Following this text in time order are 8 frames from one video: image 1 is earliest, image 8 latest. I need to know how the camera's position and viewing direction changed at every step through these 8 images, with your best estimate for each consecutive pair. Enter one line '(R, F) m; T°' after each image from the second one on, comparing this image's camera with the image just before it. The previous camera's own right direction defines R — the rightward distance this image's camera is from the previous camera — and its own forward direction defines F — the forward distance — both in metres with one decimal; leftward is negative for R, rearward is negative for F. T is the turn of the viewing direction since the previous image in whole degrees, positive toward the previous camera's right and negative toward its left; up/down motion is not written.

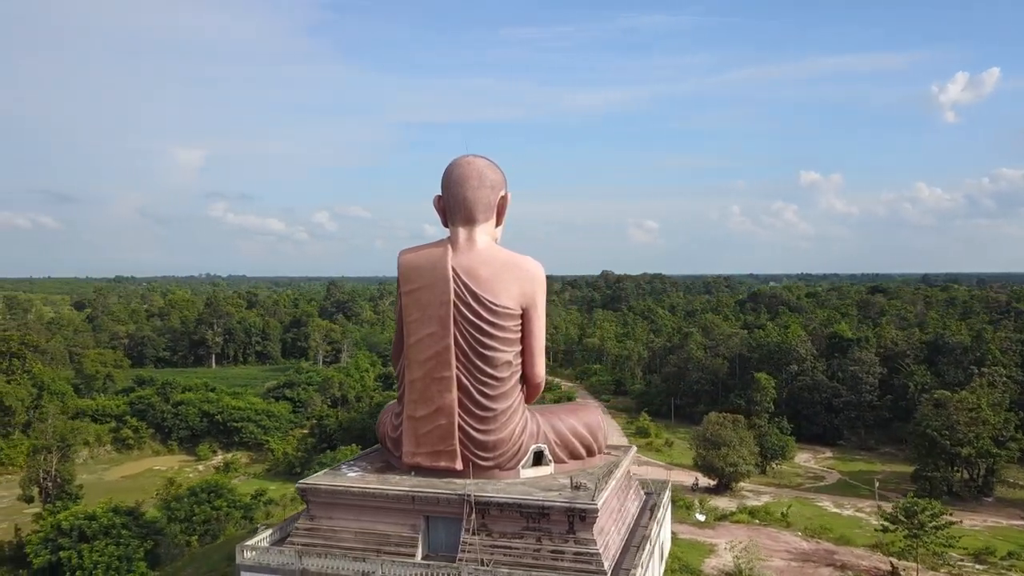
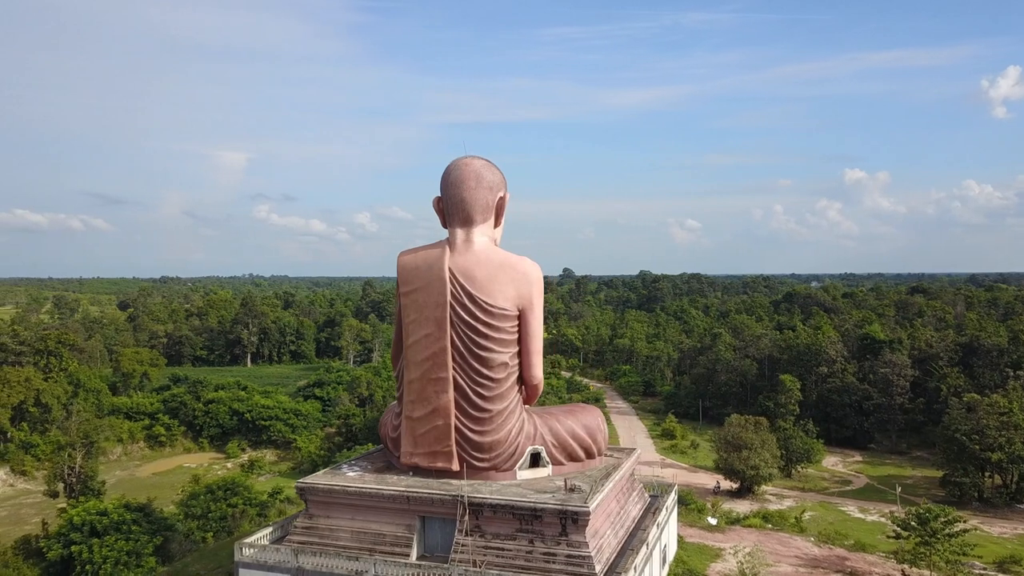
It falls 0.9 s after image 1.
(+0.4, 0.0) m; -2°
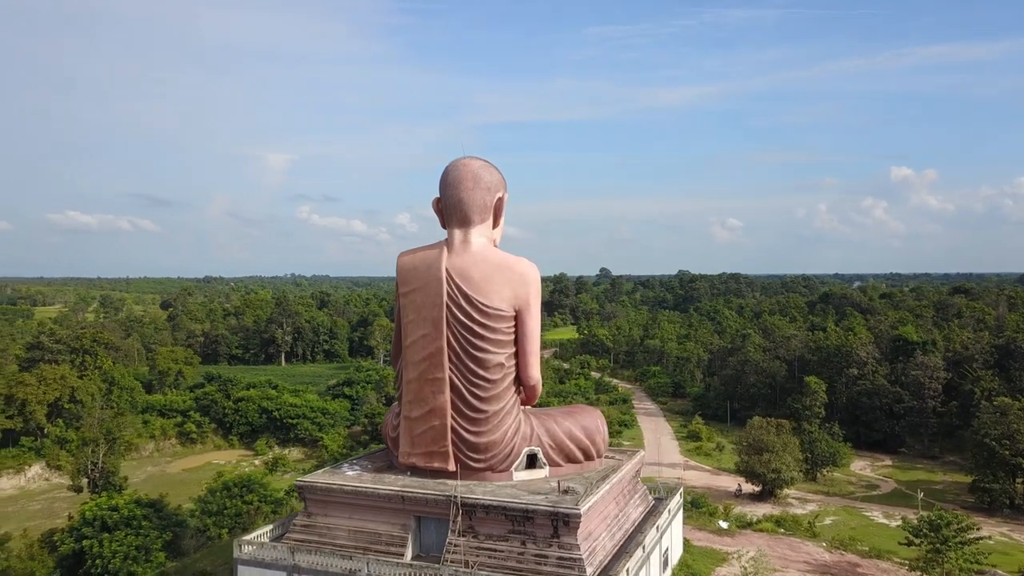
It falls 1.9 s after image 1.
(+0.4, 0.0) m; -2°
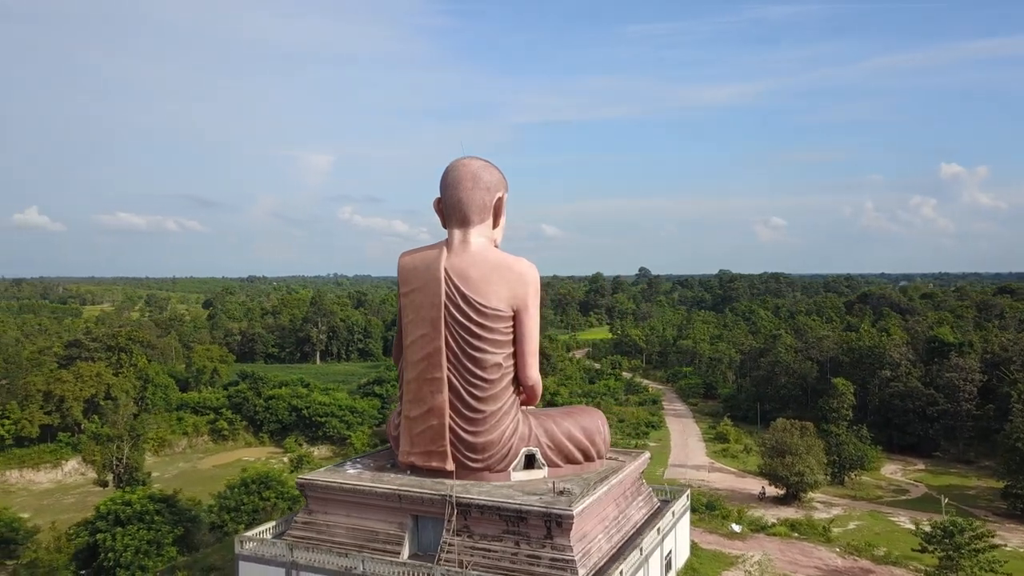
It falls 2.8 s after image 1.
(+0.4, 0.0) m; -2°
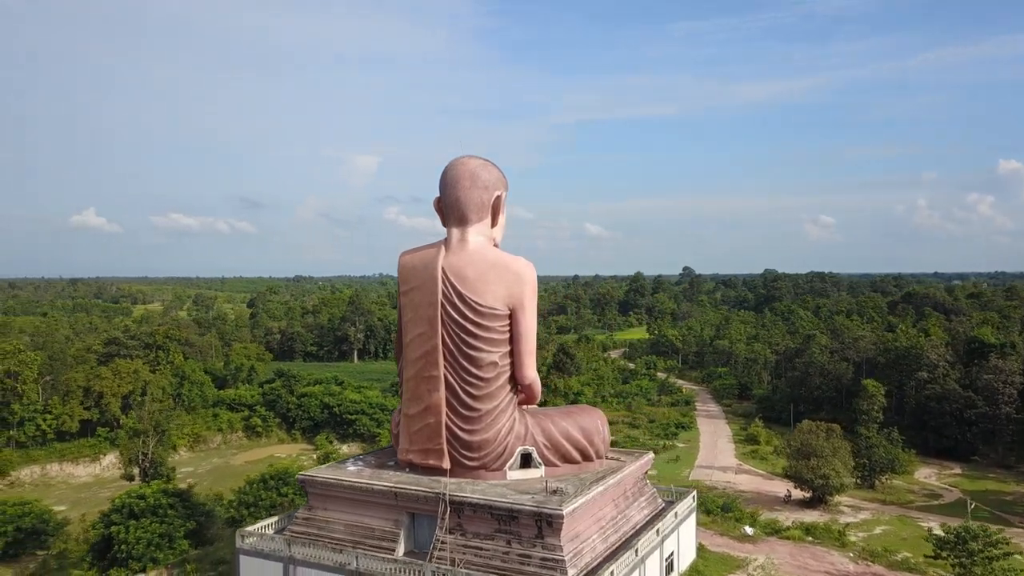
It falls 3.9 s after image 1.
(+0.5, 0.0) m; -3°
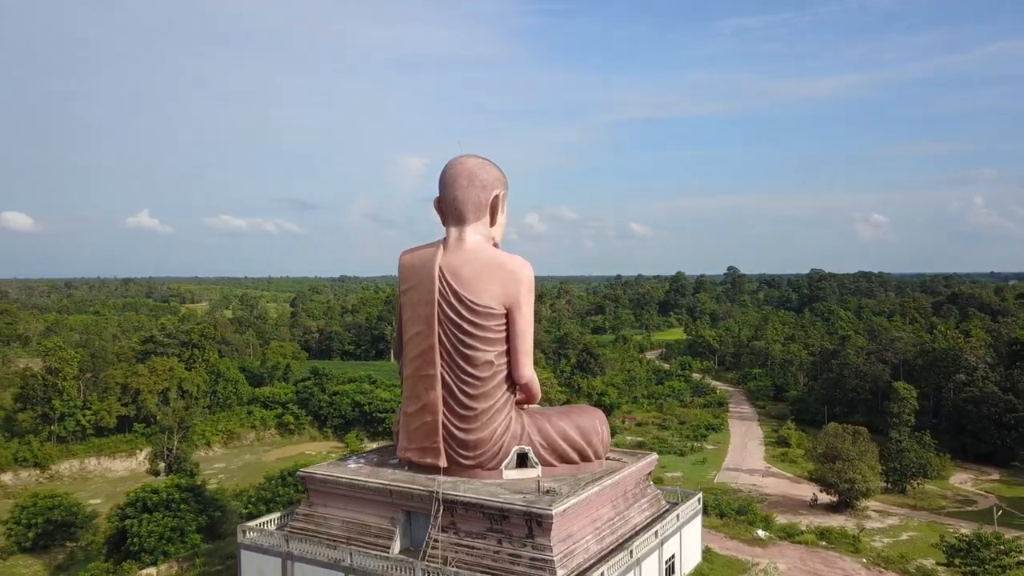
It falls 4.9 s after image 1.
(+0.5, 0.0) m; -3°
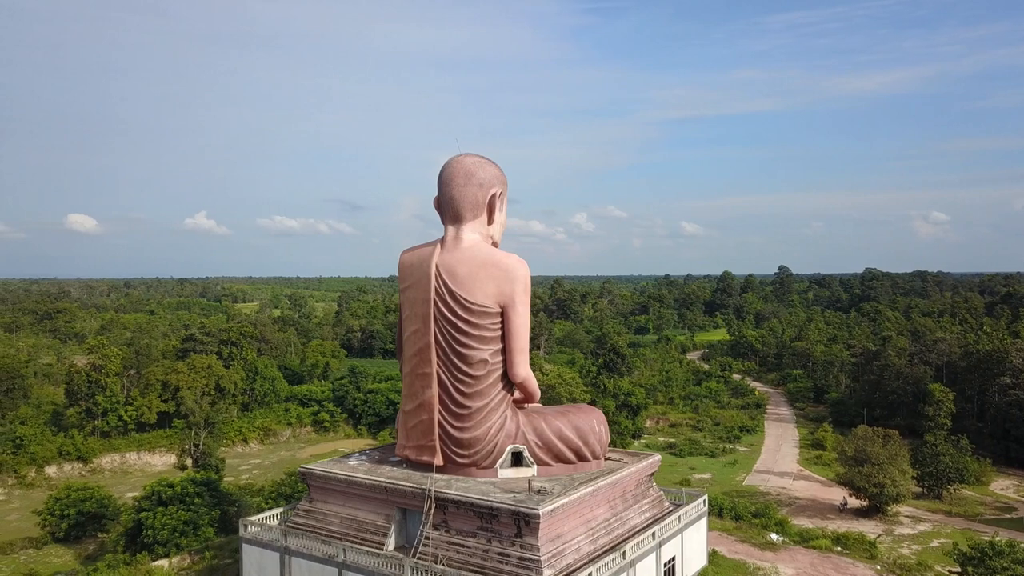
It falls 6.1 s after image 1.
(+0.5, 0.0) m; -3°
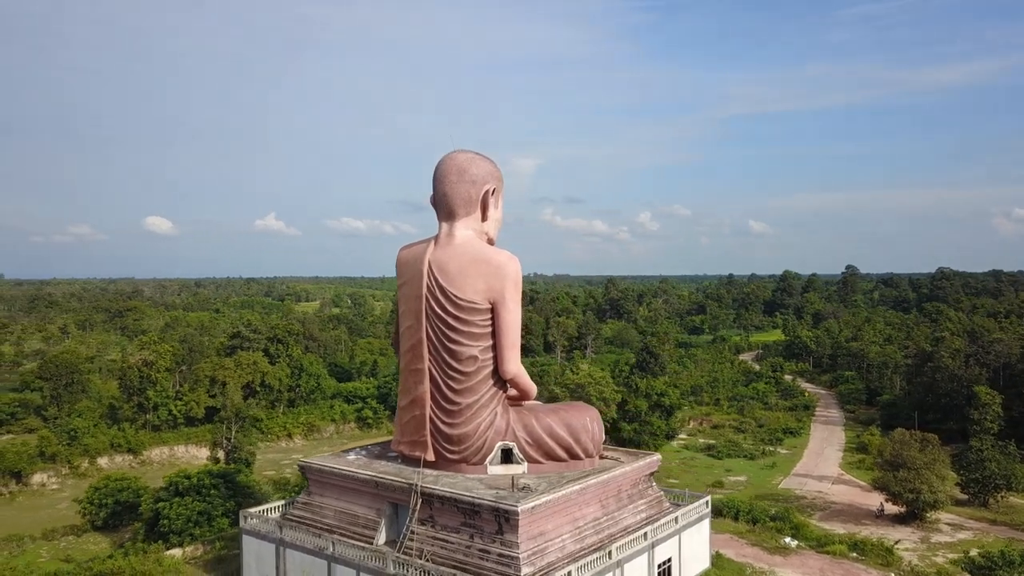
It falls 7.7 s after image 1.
(+0.7, 0.0) m; -4°
